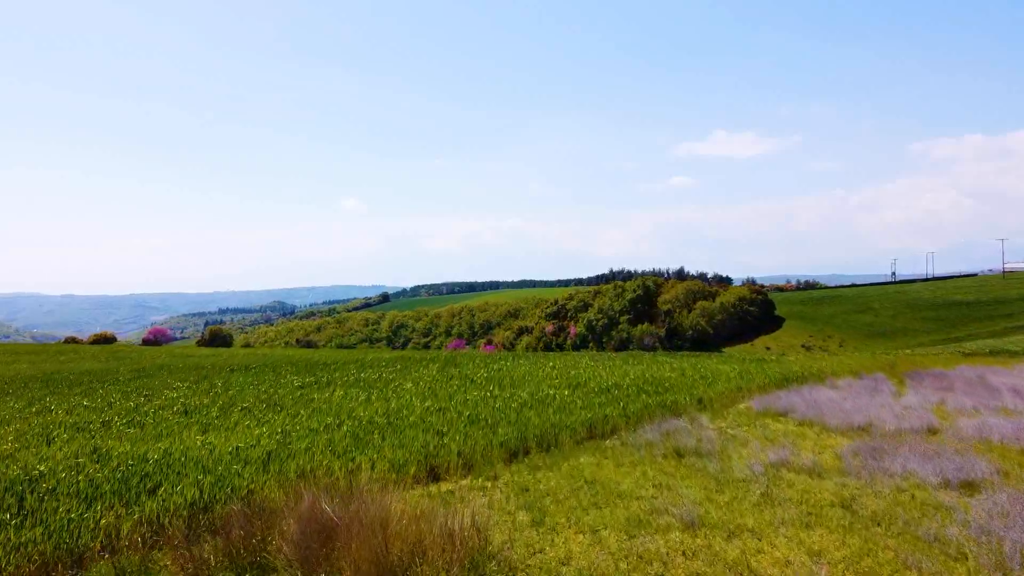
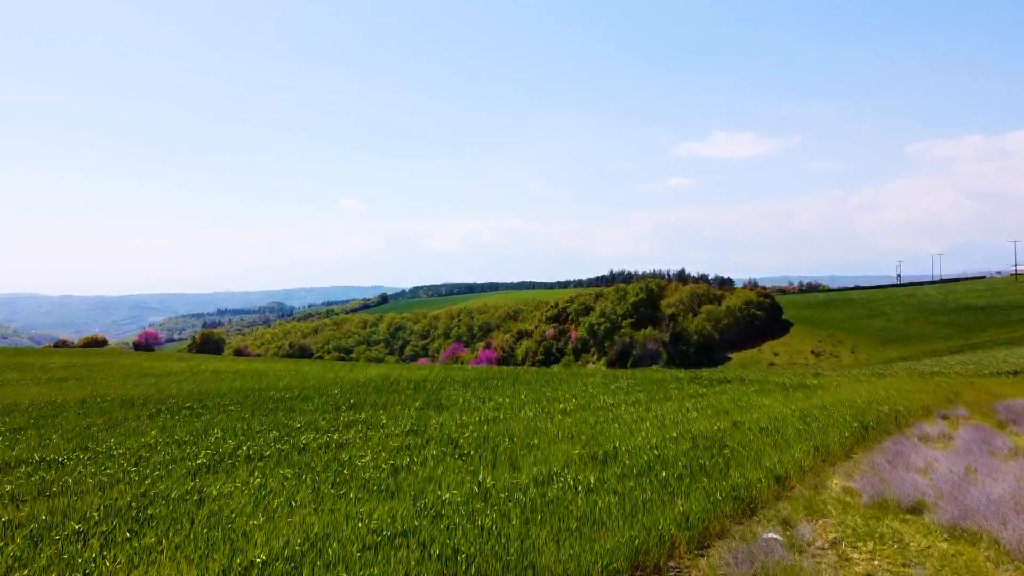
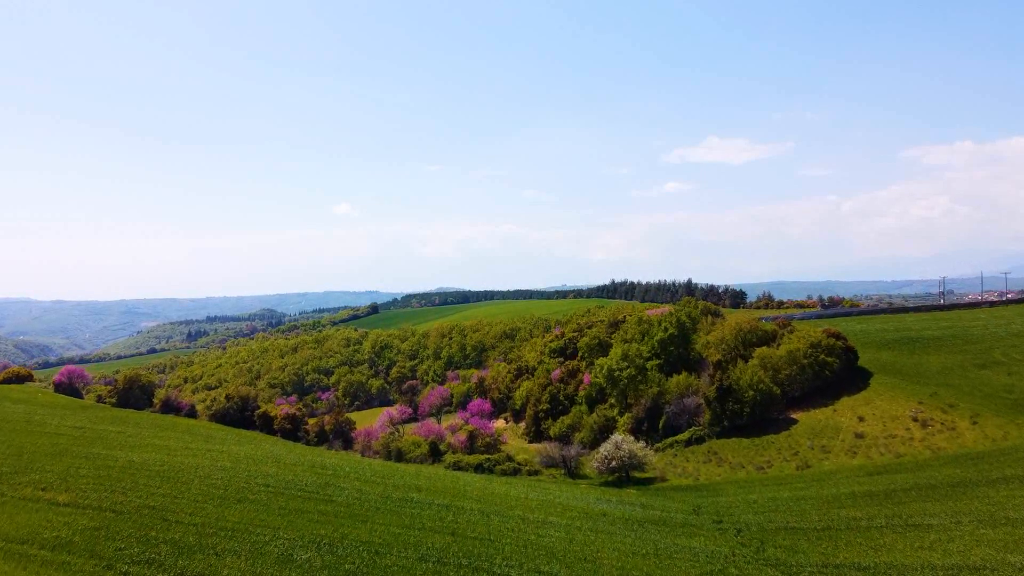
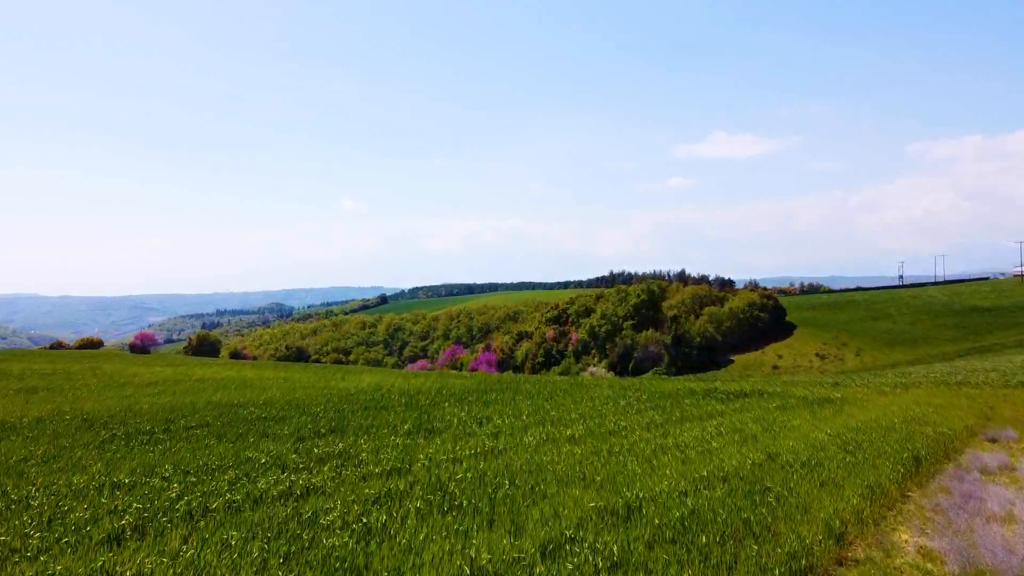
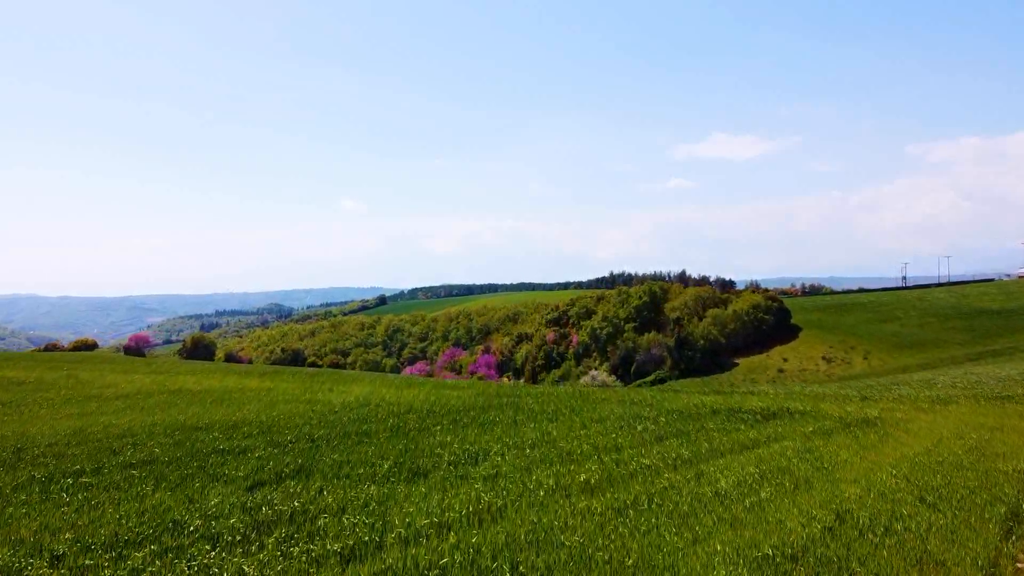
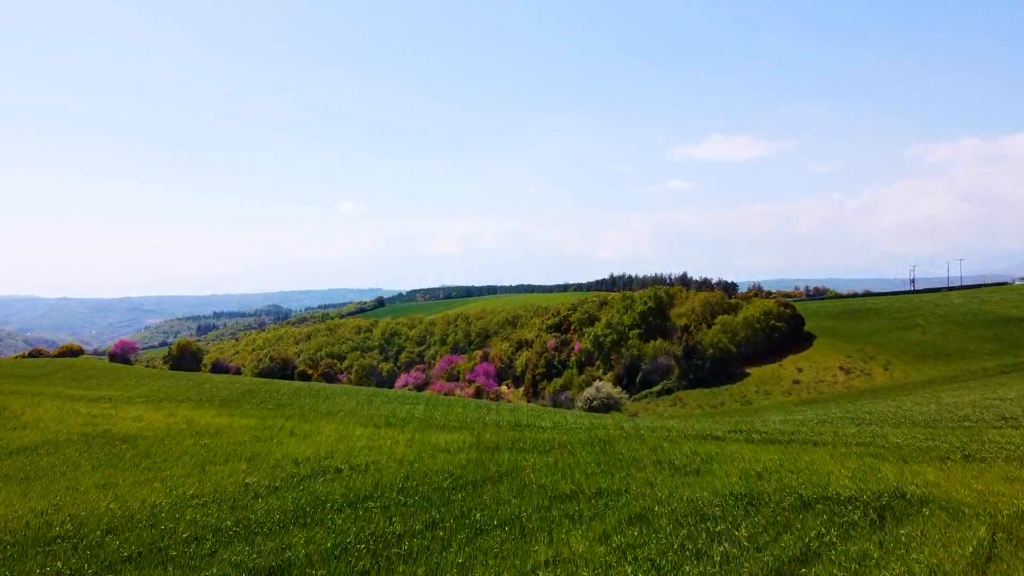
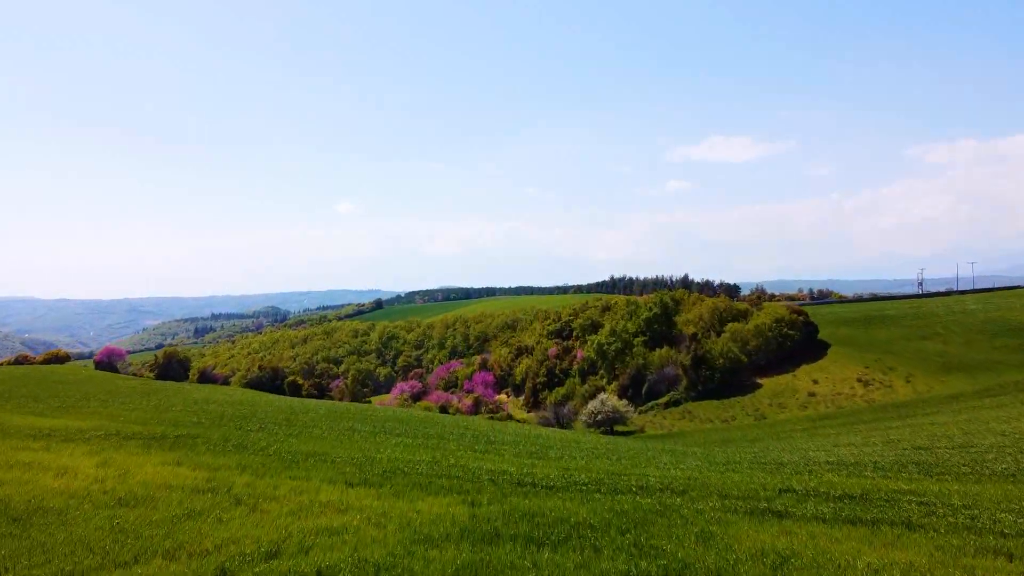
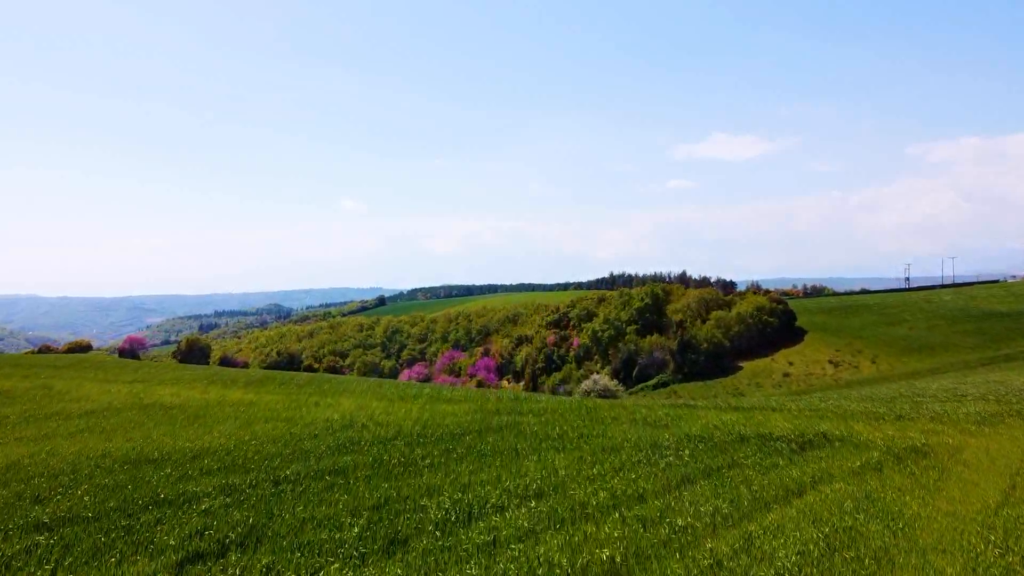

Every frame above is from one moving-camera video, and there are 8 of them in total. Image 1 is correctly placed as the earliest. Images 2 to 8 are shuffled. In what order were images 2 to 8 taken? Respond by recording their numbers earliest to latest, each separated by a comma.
2, 4, 5, 8, 6, 7, 3
